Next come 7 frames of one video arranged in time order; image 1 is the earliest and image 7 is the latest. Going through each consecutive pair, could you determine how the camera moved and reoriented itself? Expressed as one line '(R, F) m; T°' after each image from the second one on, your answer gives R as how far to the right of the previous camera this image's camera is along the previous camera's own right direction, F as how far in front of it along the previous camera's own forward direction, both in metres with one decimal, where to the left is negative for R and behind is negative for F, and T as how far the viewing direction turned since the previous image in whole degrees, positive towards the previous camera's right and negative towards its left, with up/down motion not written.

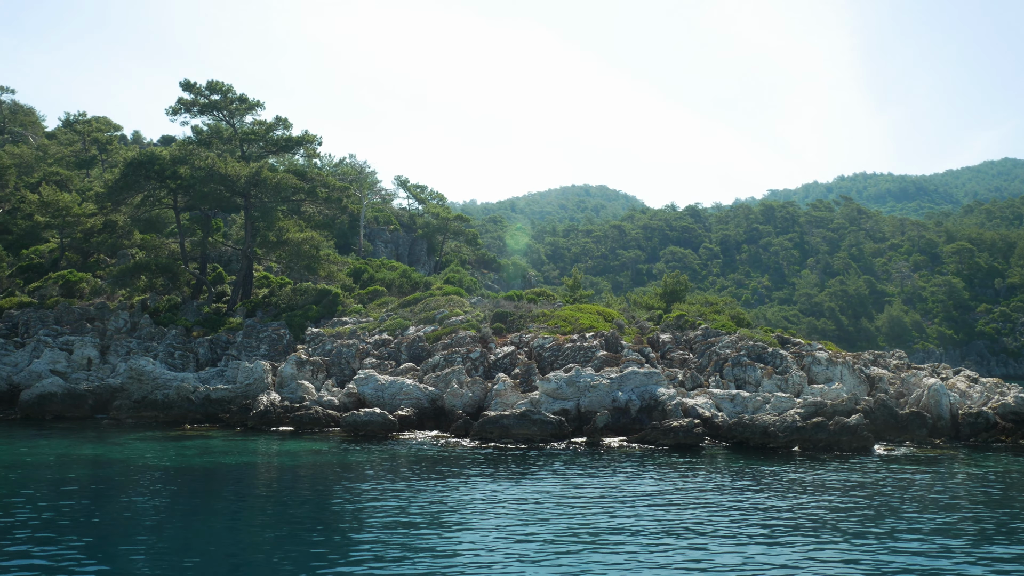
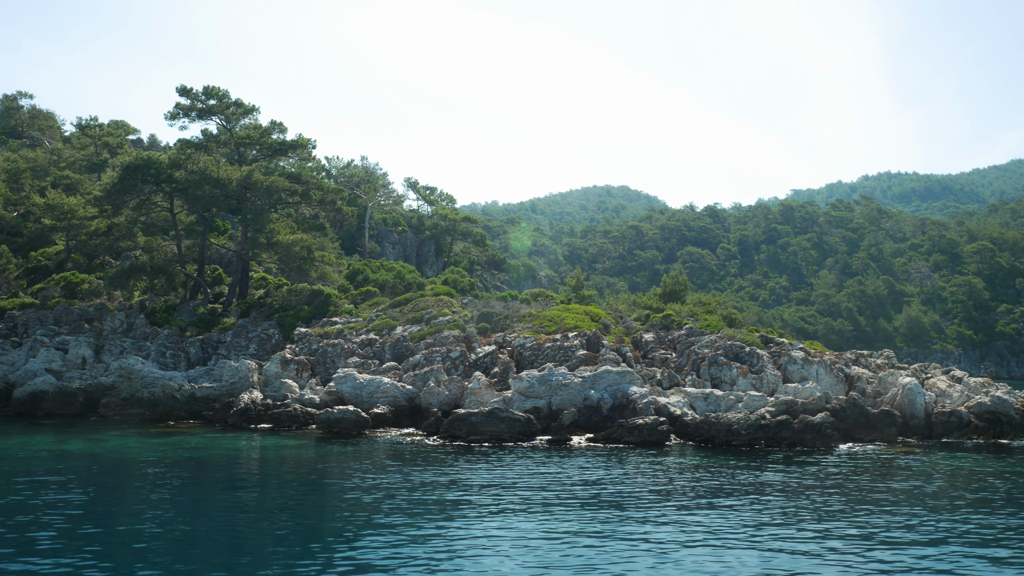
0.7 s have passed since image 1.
(+1.8, -0.5) m; -1°
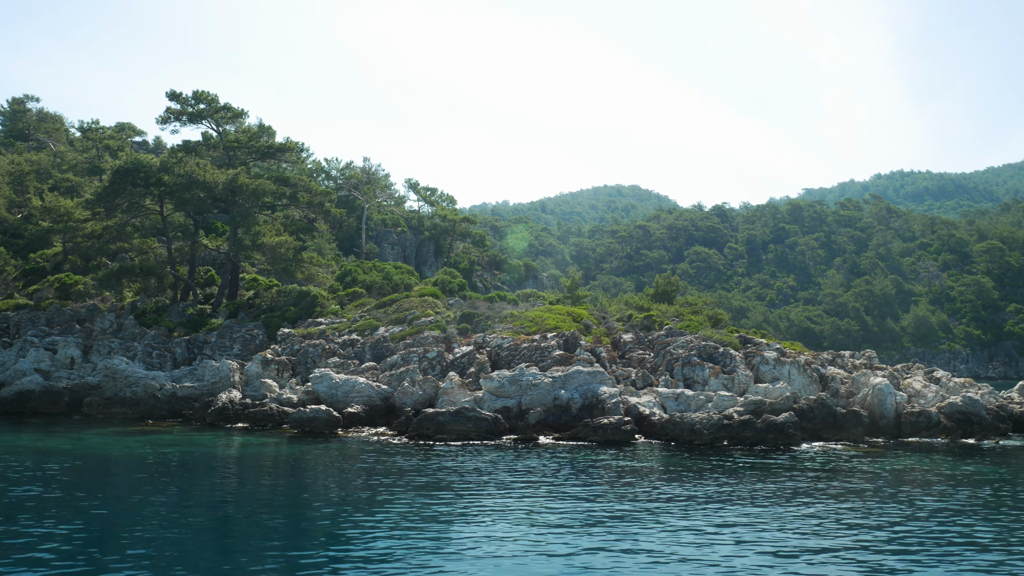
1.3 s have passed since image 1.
(+1.5, -0.5) m; -1°
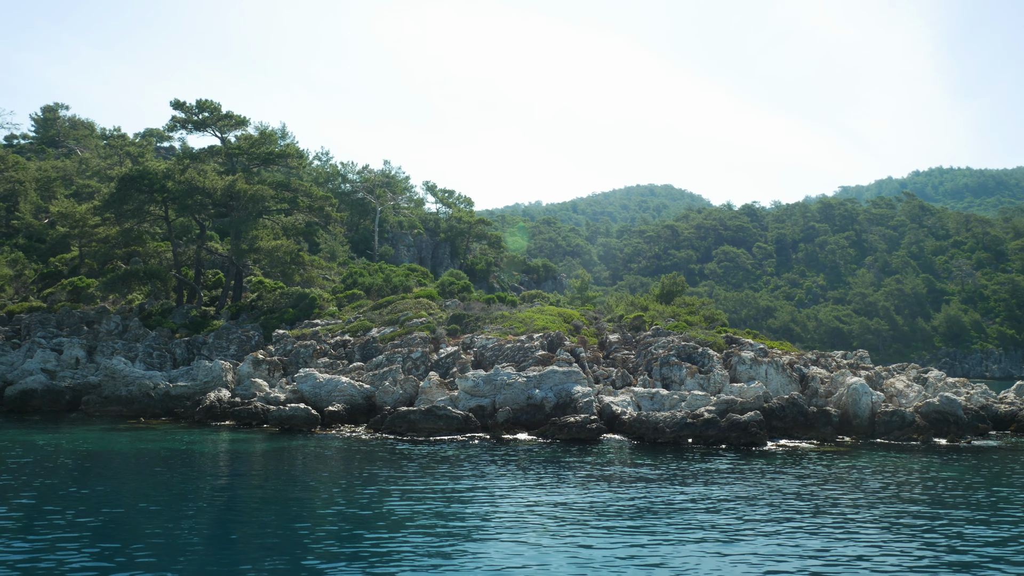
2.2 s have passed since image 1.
(+2.3, -0.7) m; -2°
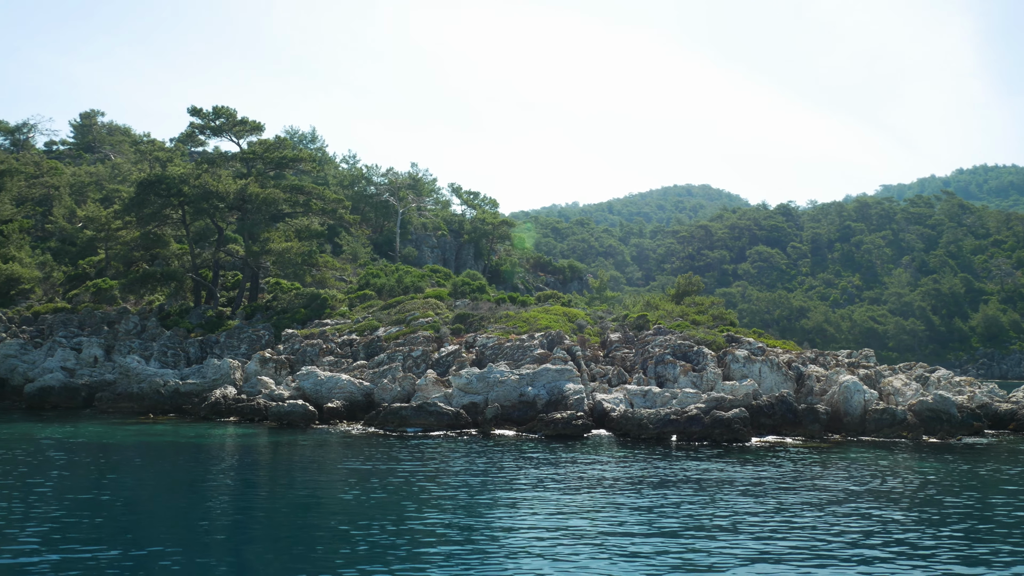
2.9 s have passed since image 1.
(+1.7, -0.7) m; -2°
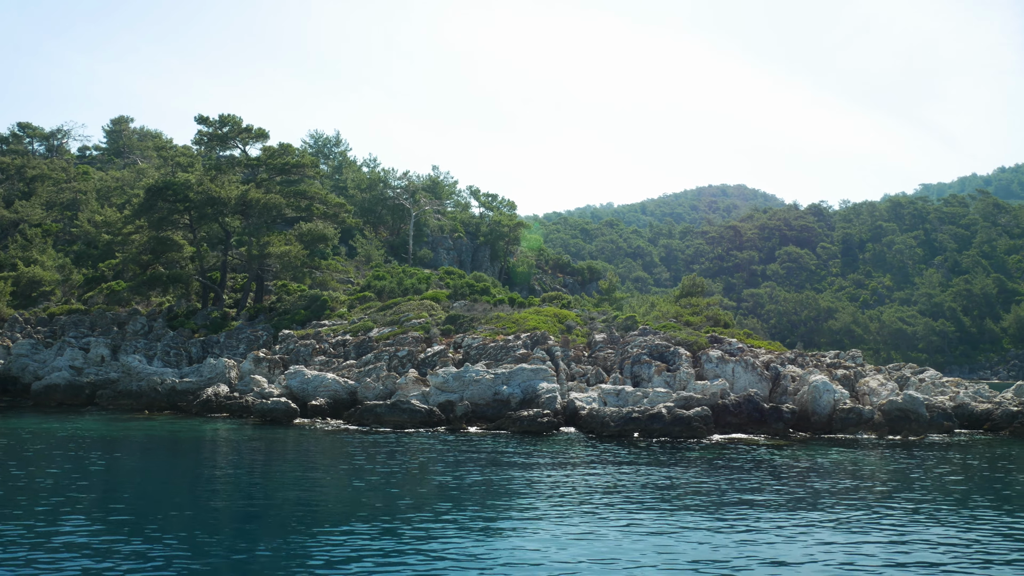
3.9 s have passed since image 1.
(+2.4, -1.1) m; -2°
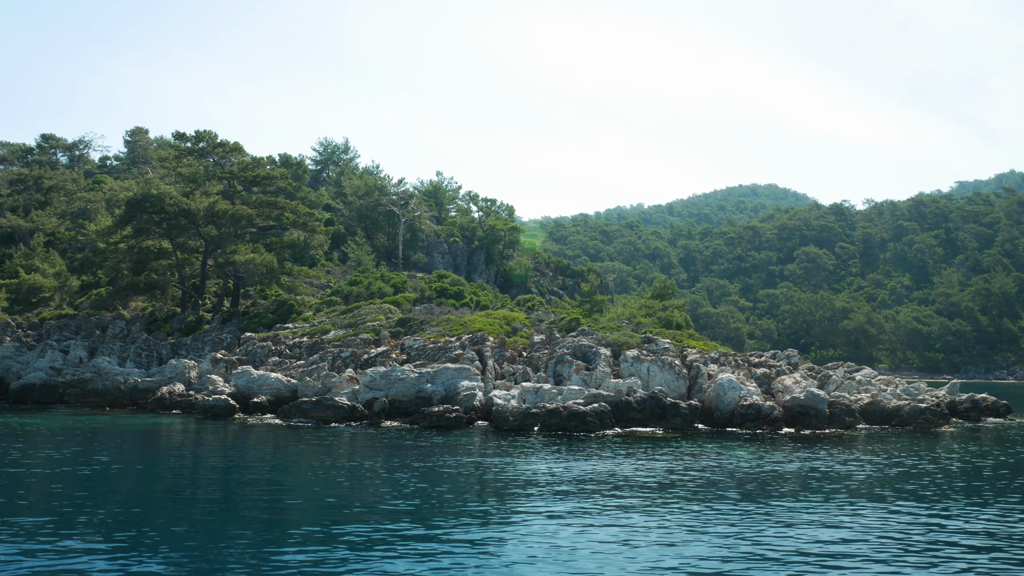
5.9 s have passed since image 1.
(+4.7, -2.3) m; -2°
